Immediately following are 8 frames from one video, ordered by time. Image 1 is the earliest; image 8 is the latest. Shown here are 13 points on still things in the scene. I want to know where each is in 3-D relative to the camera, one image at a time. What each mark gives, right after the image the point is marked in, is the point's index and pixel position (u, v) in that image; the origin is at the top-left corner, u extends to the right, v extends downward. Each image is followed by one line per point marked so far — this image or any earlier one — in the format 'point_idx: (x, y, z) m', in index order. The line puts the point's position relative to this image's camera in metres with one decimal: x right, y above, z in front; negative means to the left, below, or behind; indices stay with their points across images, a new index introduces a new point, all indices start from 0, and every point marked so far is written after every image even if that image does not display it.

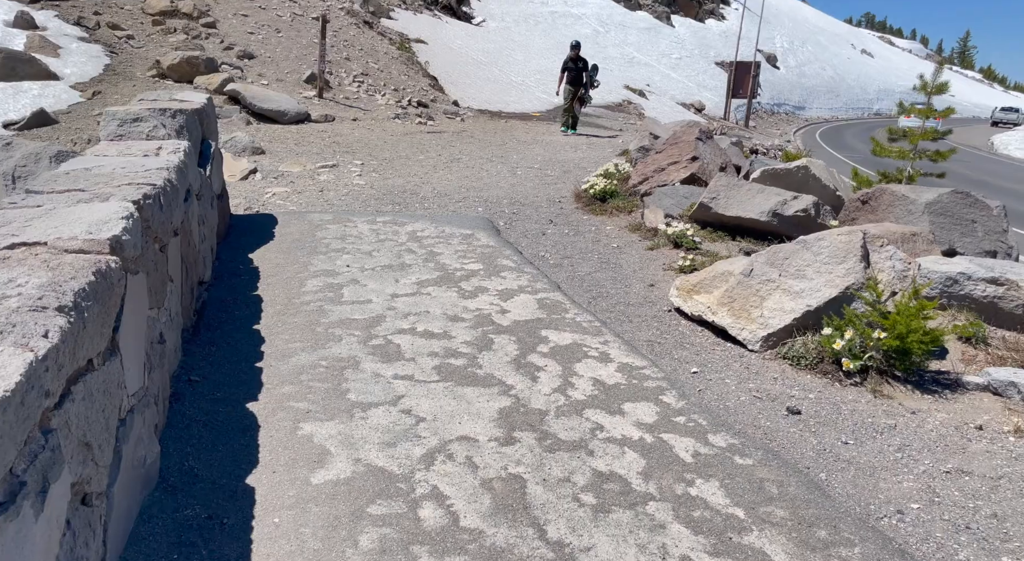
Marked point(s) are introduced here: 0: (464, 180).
0: (-0.7, +1.4, +9.9) m
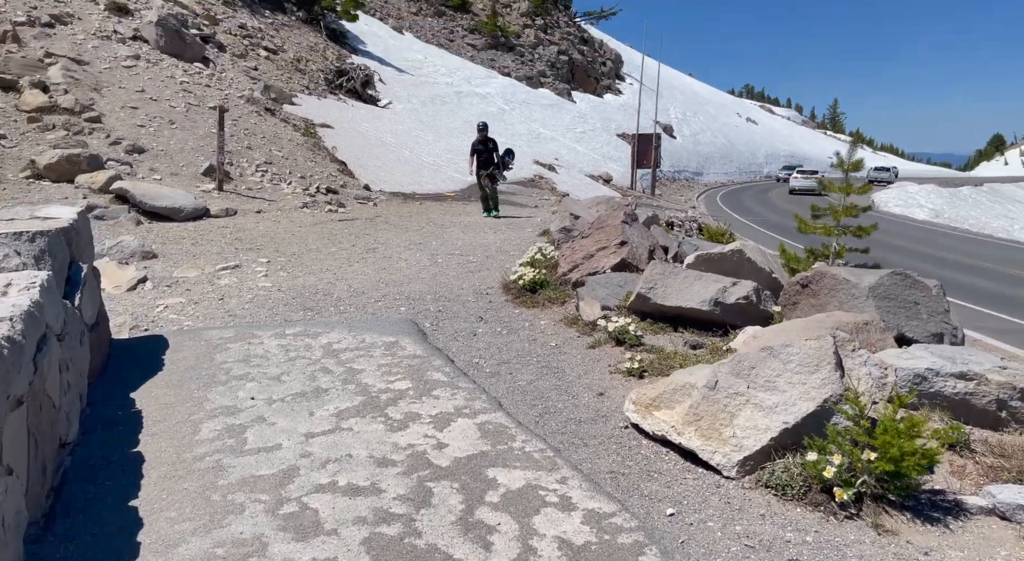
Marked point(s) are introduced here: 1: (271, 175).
0: (-1.8, +0.1, +9.3) m
1: (-5.5, +2.4, +15.9) m
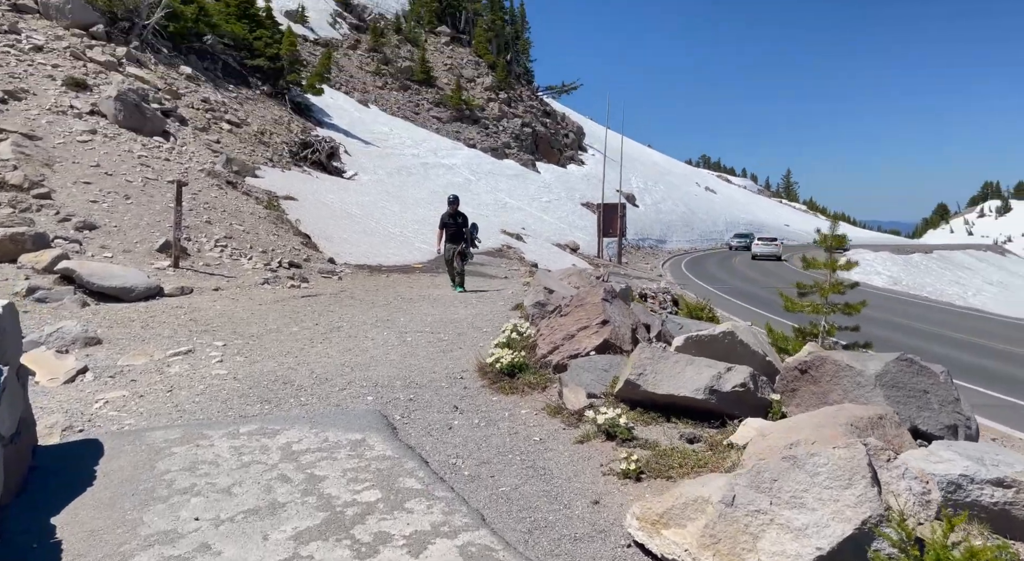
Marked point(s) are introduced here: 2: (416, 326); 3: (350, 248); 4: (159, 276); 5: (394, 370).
0: (-2.1, -0.9, +8.8) m
1: (-6.2, +0.7, +15.3) m
2: (-1.5, -0.7, +10.6) m
3: (-4.6, +0.9, +20.0) m
4: (-6.5, +0.1, +12.8) m
5: (-1.3, -1.0, +7.7) m
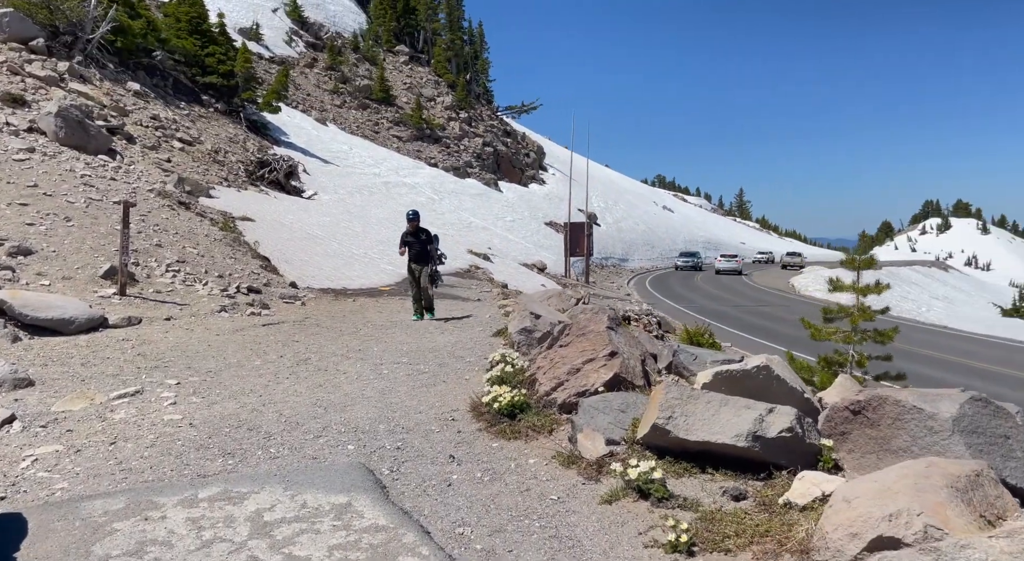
0: (-2.2, -1.3, +7.9) m
1: (-6.7, +0.1, +14.2) m
2: (-1.7, -1.1, +9.8) m
3: (-5.4, +0.3, +19.0) m
4: (-6.8, -0.4, +11.6) m
5: (-1.4, -1.3, +6.9) m
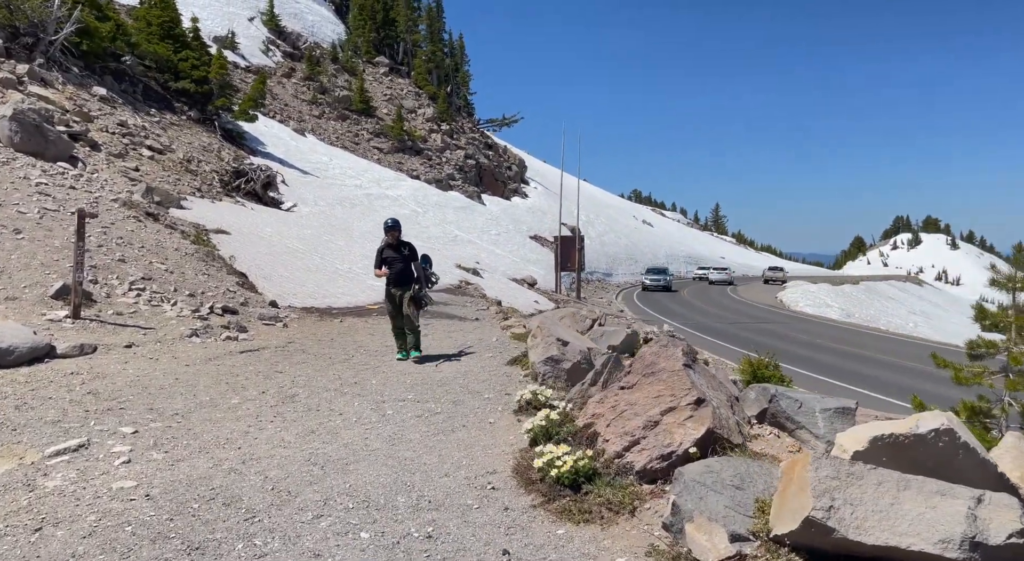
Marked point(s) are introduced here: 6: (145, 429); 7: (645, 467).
0: (-1.9, -1.5, +6.4) m
1: (-6.6, -0.3, +12.6) m
2: (-1.4, -1.3, +8.3) m
3: (-5.5, -0.2, +17.4) m
4: (-6.6, -0.7, +10.0) m
5: (-1.0, -1.5, +5.4) m
6: (-3.5, -1.4, +6.6) m
7: (+0.8, -1.2, +4.5) m
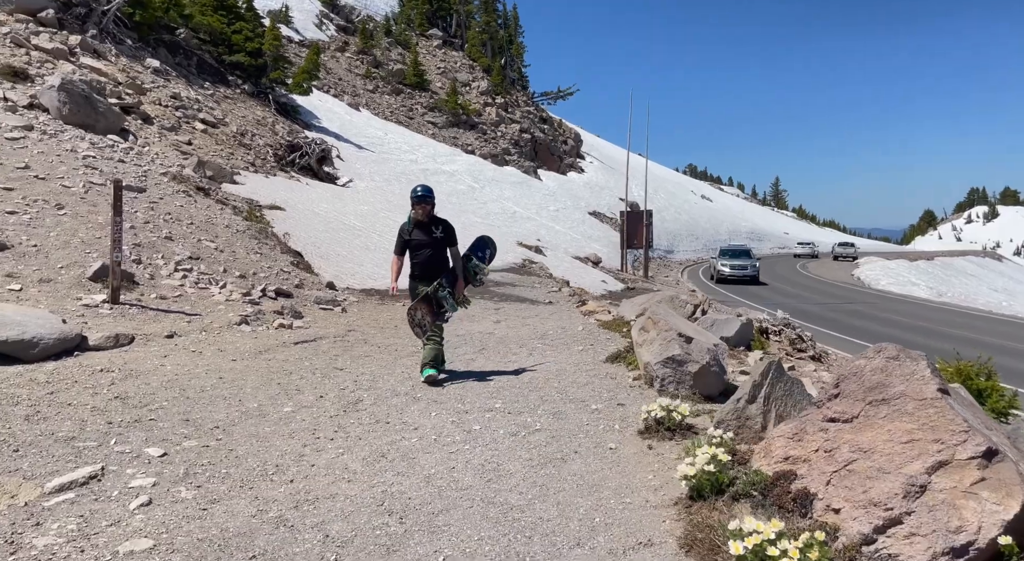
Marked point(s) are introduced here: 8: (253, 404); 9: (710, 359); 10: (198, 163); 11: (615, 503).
0: (-1.0, -1.4, +4.9) m
1: (-5.2, +0.1, +11.5) m
2: (-0.4, -1.1, +6.8) m
3: (-3.7, +0.3, +16.1) m
4: (-5.4, -0.5, +8.8) m
5: (-0.1, -1.4, +3.9) m
6: (-2.6, -1.3, +5.3) m
7: (+1.6, -1.1, +2.8) m
8: (-2.5, -1.1, +6.5) m
9: (+1.9, -0.8, +6.7) m
10: (-8.4, +3.1, +18.5) m
11: (+0.6, -1.3, +4.1) m
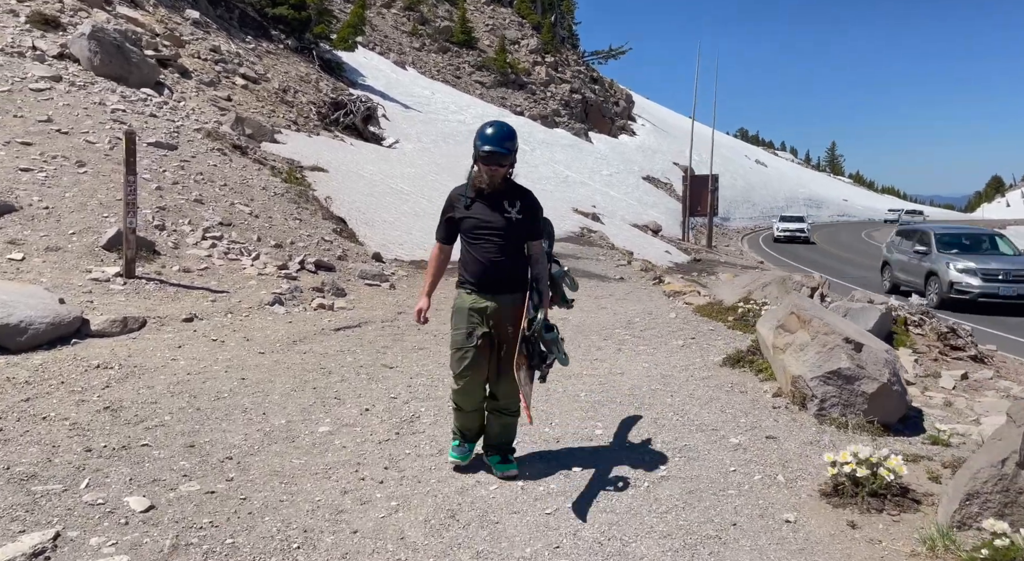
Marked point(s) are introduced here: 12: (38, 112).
0: (-0.3, -1.3, +3.4) m
1: (-4.1, +0.5, +10.0) m
2: (+0.4, -1.0, +5.2) m
3: (-2.3, +1.0, +14.6) m
4: (-4.5, -0.2, +7.5) m
5: (+0.4, -1.4, +2.3) m
6: (-1.9, -1.2, +3.8) m
7: (+2.1, -1.2, +1.0) m
8: (-1.7, -1.0, +5.0) m
9: (+2.7, -0.7, +4.9) m
10: (-6.8, +4.0, +17.1) m
11: (+1.2, -1.3, +2.4) m
12: (-8.6, +3.1, +12.5) m
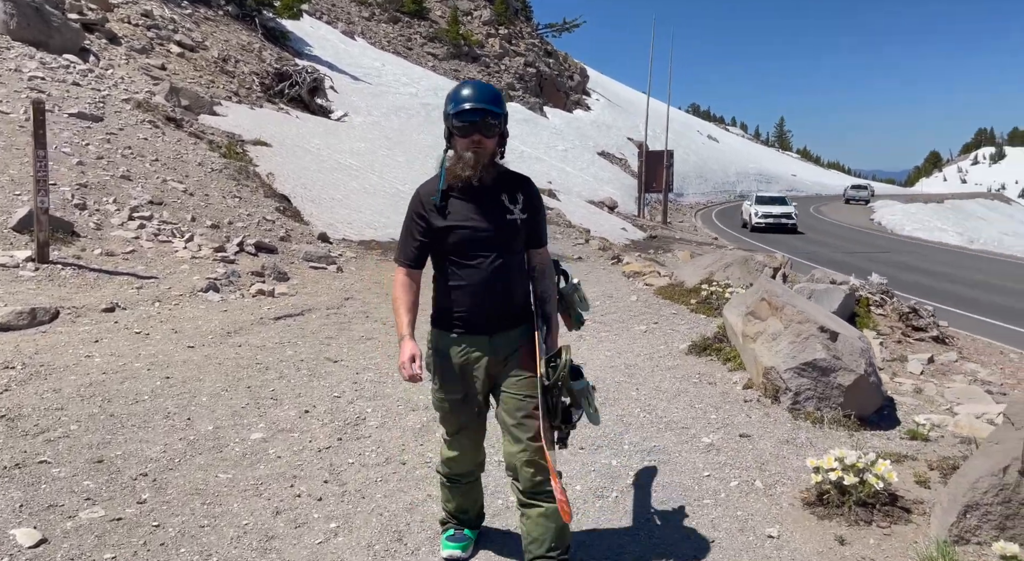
0: (-0.5, -1.3, +2.9) m
1: (-4.7, +0.7, +9.3) m
2: (+0.1, -0.9, +4.8) m
3: (-3.3, +1.4, +13.9) m
4: (-5.0, 0.0, +6.7) m
5: (+0.3, -1.4, +1.9) m
6: (-2.1, -1.2, +3.2) m
7: (+2.1, -1.3, +0.8) m
8: (-2.0, -0.9, +4.5) m
9: (+2.4, -0.6, +4.7) m
10: (-7.9, +4.4, +16.0) m
11: (+1.1, -1.3, +2.1) m
12: (-9.4, +3.4, +11.4) m
